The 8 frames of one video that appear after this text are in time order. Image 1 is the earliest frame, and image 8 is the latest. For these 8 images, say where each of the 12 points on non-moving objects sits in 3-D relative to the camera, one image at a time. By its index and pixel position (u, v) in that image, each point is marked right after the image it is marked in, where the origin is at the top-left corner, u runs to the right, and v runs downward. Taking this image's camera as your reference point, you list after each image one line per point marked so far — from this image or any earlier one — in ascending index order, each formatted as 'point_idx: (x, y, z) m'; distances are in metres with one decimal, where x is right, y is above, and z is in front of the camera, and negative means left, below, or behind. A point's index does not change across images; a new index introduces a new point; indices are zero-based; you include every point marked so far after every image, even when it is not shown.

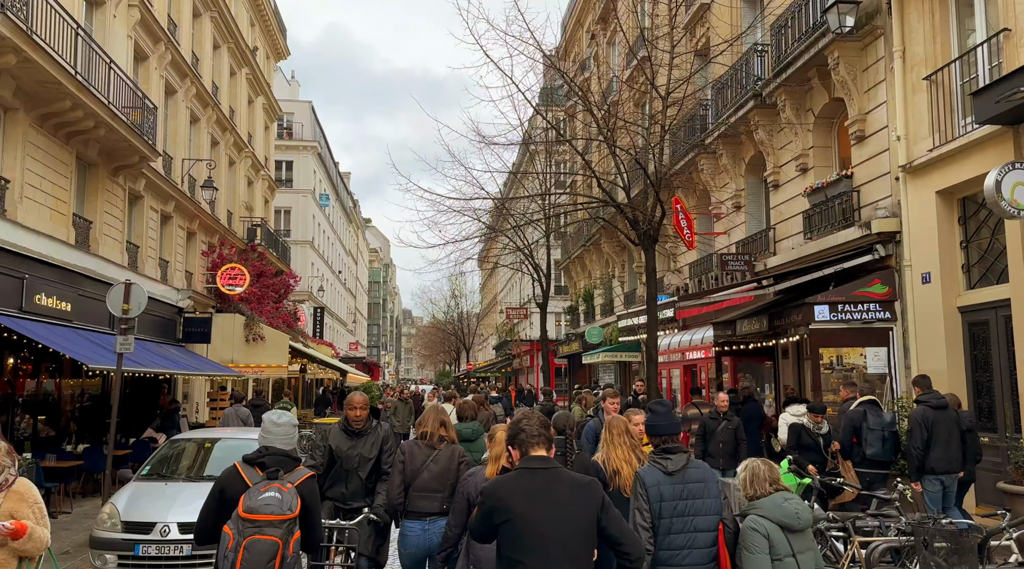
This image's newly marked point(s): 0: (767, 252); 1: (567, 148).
0: (+4.8, +0.6, +16.0) m
1: (+1.3, +3.1, +19.2) m
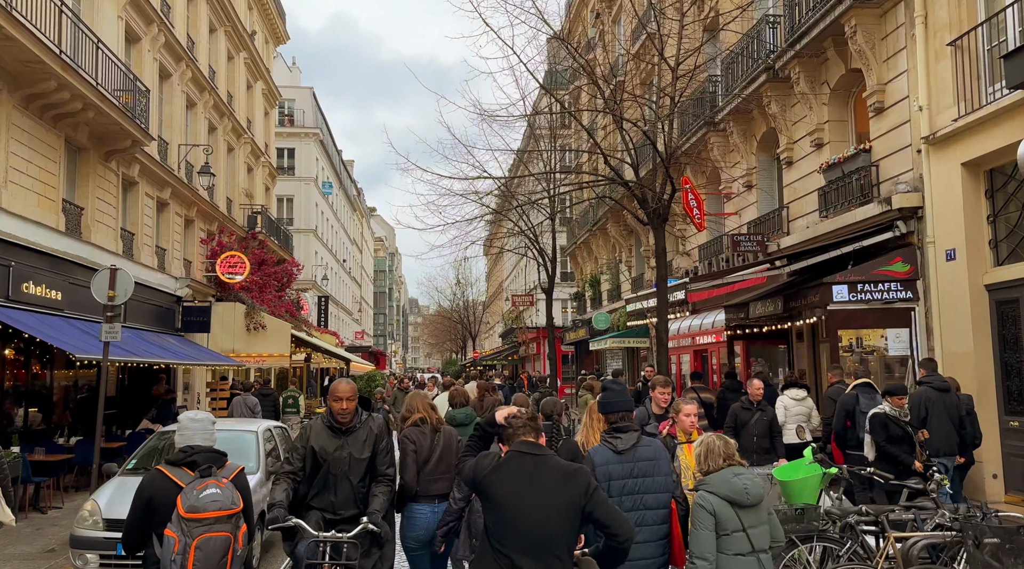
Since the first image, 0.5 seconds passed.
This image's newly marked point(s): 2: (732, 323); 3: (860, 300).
0: (+4.9, +1.0, +15.5) m
1: (+1.3, +3.4, +18.7) m
2: (+3.8, -0.7, +14.8) m
3: (+4.5, -0.2, +11.1) m
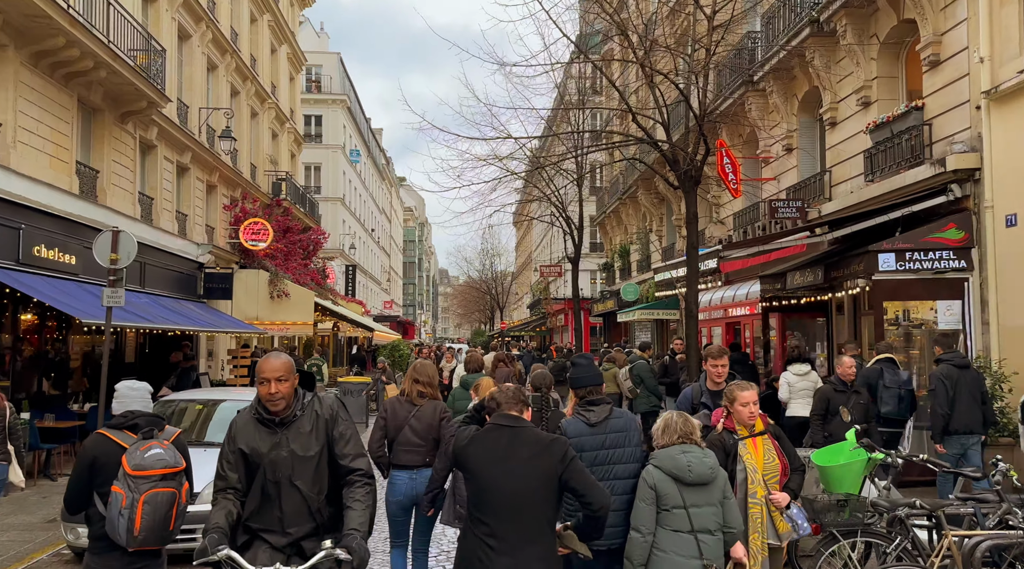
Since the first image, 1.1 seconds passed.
0: (+5.3, +1.5, +14.6) m
1: (+1.9, +4.1, +17.9) m
2: (+4.2, -0.2, +14.0) m
3: (+4.8, +0.2, +10.3) m
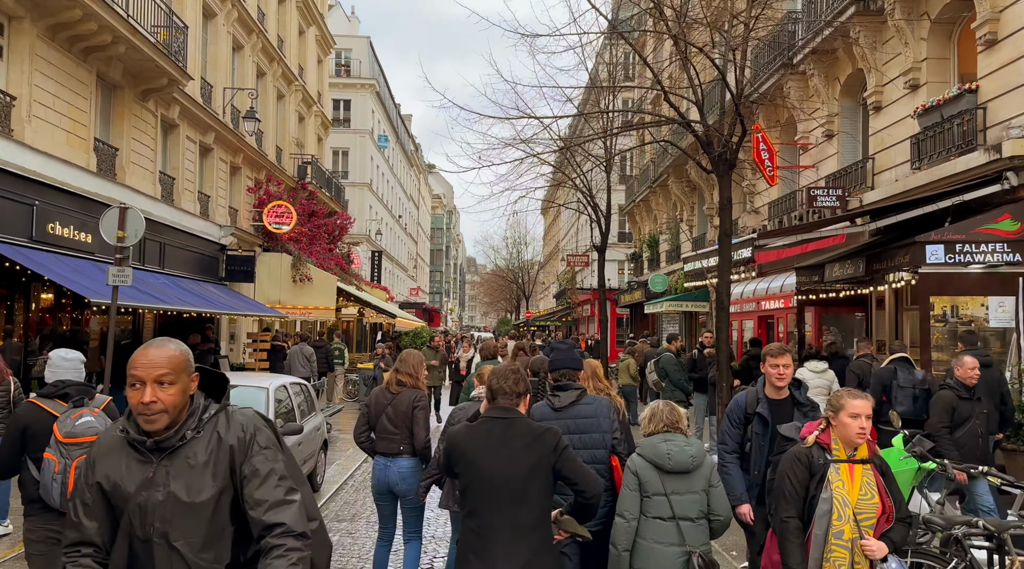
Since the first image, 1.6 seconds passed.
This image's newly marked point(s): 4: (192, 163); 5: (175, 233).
0: (+5.8, +1.6, +14.0) m
1: (+2.5, +4.3, +17.3) m
2: (+4.6, 0.0, +13.4) m
3: (+5.1, +0.2, +9.7) m
4: (-7.4, +2.8, +19.6) m
5: (-7.2, +1.1, +18.2) m
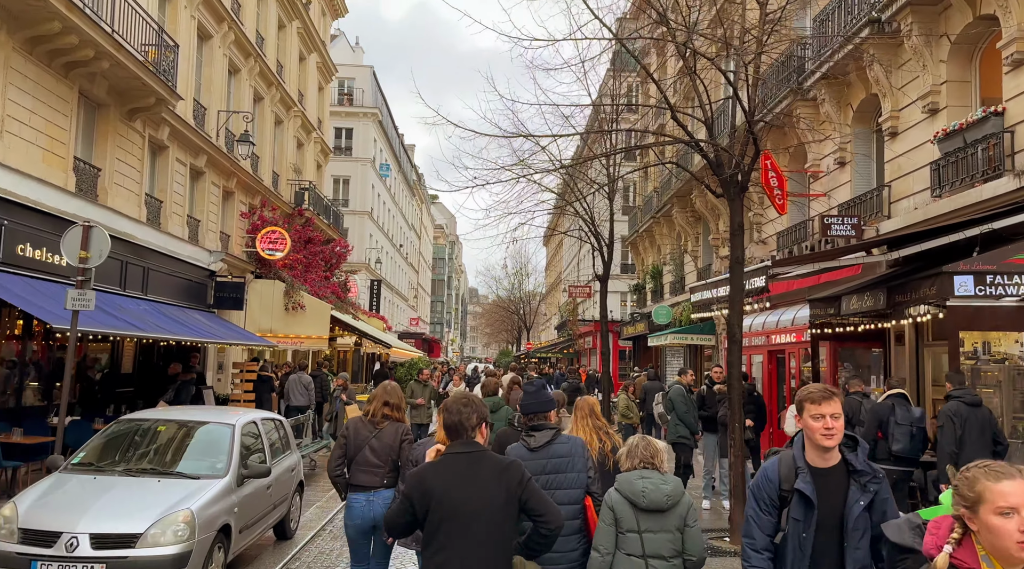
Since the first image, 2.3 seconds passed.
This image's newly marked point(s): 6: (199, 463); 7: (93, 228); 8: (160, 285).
0: (+5.7, +1.1, +13.3) m
1: (+2.5, +3.7, +16.7) m
2: (+4.5, -0.5, +12.6) m
3: (+5.0, -0.1, +8.9) m
4: (-7.4, +2.2, +19.0) m
5: (-7.3, +0.6, +17.5) m
6: (-2.8, -1.6, +7.7) m
7: (-4.3, +0.6, +8.7) m
8: (-7.3, 0.0, +17.5) m
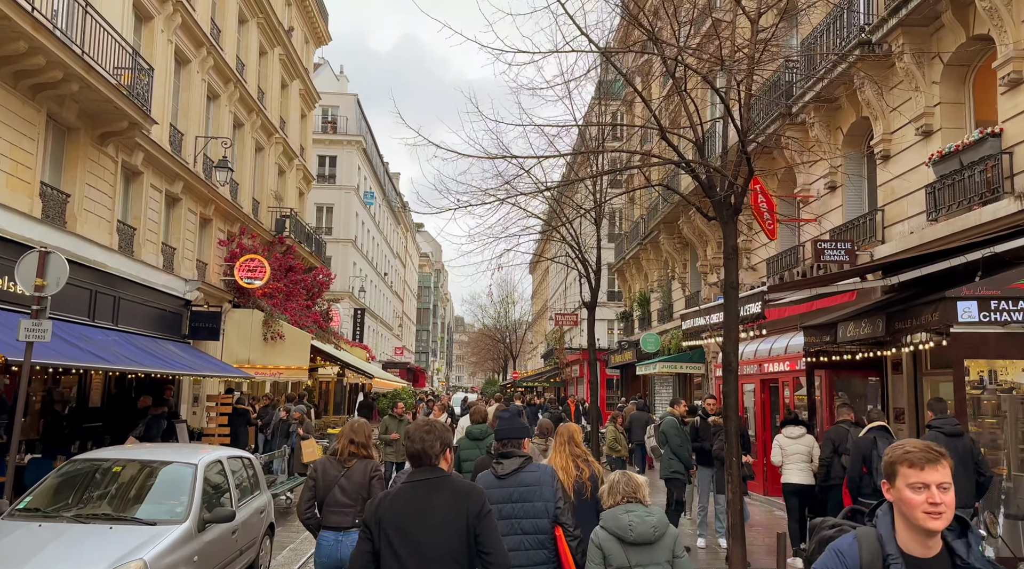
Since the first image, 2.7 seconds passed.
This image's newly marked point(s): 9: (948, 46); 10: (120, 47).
0: (+5.5, +0.7, +12.9) m
1: (+2.2, +3.2, +16.4) m
2: (+4.3, -0.9, +12.2) m
3: (+4.8, -0.4, +8.5) m
4: (-7.7, +1.5, +18.5) m
5: (-7.6, 0.0, +16.9) m
6: (-3.0, -1.9, +7.1) m
7: (-4.5, +0.3, +8.2) m
8: (-7.6, -0.6, +16.9) m
9: (+5.8, +3.2, +11.3) m
10: (-7.2, +4.3, +15.5) m
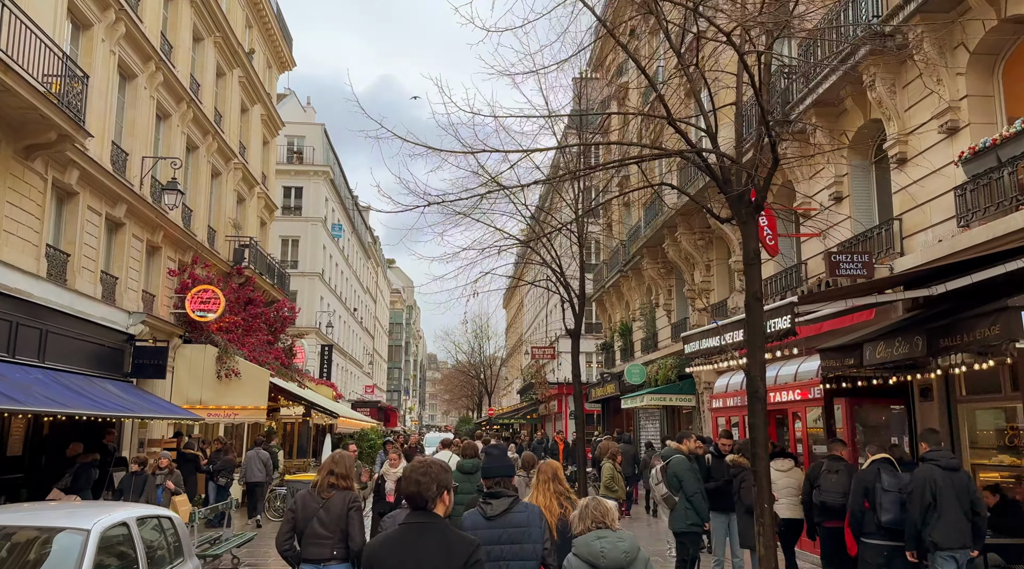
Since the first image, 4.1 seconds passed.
0: (+5.2, +0.4, +11.6) m
1: (+1.7, +2.7, +15.1) m
2: (+4.0, -1.1, +10.8) m
3: (+4.7, -0.4, +7.2) m
4: (-8.2, +0.9, +16.8) m
5: (-8.0, -0.6, +15.2) m
6: (-3.1, -2.0, +5.4) m
7: (-4.6, +0.1, +6.6) m
8: (-8.0, -1.2, +15.1) m
9: (+5.5, +3.0, +10.2) m
10: (-7.6, +3.8, +14.0) m
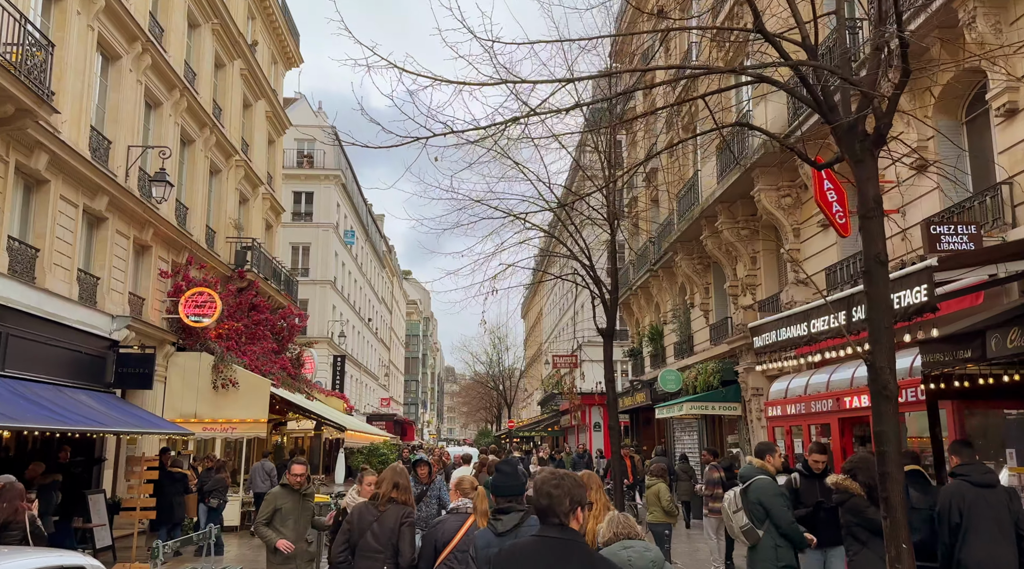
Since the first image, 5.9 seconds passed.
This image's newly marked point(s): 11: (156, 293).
0: (+5.5, +0.7, +9.6) m
1: (+2.1, +2.9, +13.1) m
2: (+4.4, -0.9, +8.8) m
3: (+4.9, -0.1, +5.1) m
4: (-7.8, +0.9, +15.0) m
5: (-7.6, -0.6, +13.4) m
6: (-2.8, -1.7, +3.6) m
7: (-4.4, +0.3, +4.7) m
8: (-7.6, -1.1, +13.4) m
9: (+5.8, +3.3, +8.2) m
10: (-7.3, +3.9, +12.3) m
11: (-8.0, -0.2, +19.2) m
